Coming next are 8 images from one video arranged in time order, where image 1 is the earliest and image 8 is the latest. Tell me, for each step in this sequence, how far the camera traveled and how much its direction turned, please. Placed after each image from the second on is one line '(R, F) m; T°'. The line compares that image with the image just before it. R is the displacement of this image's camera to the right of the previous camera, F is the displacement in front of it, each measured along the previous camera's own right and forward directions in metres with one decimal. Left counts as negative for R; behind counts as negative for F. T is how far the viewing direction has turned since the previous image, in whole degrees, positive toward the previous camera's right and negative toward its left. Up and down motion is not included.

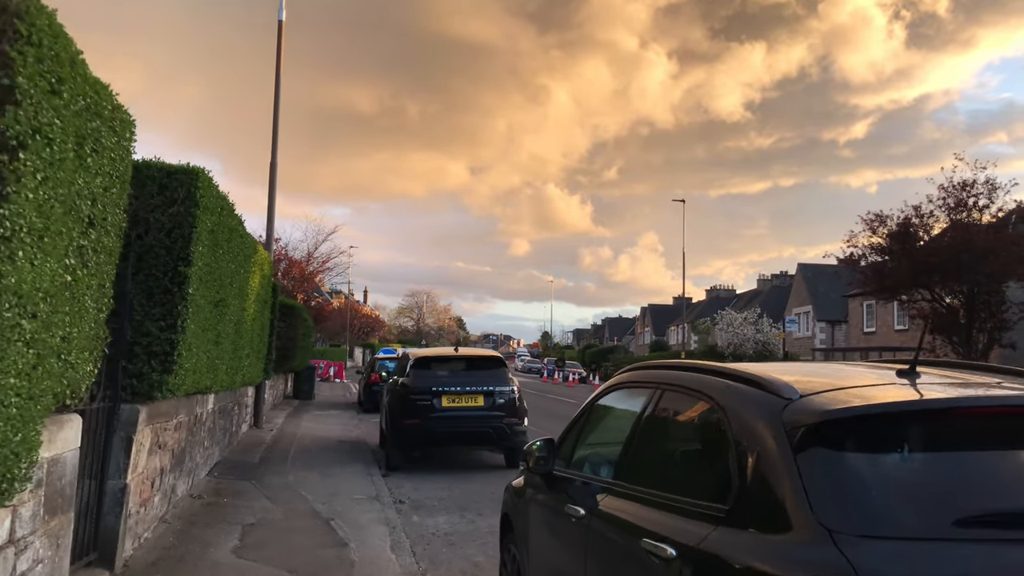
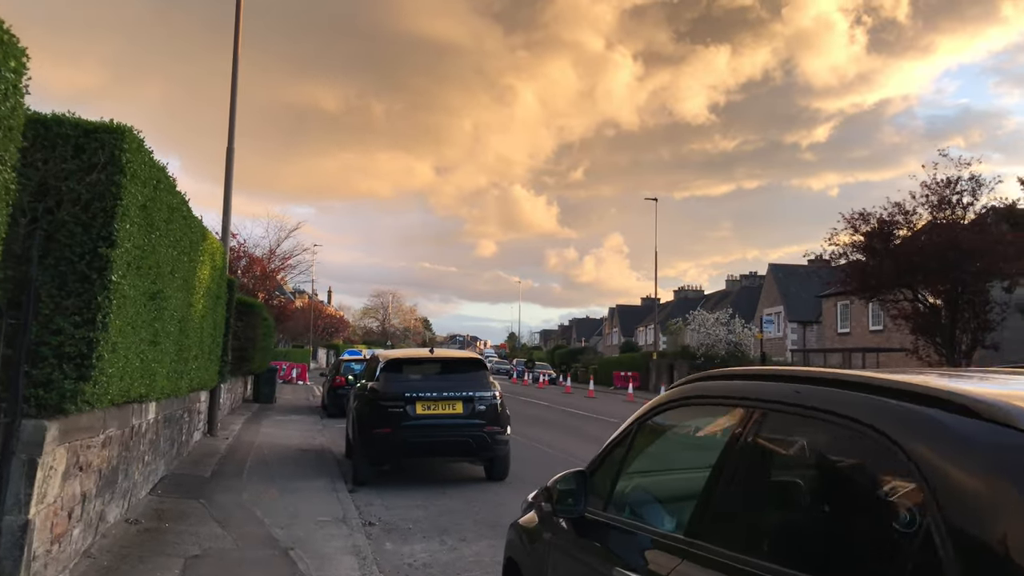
(-0.2, +1.0) m; +2°
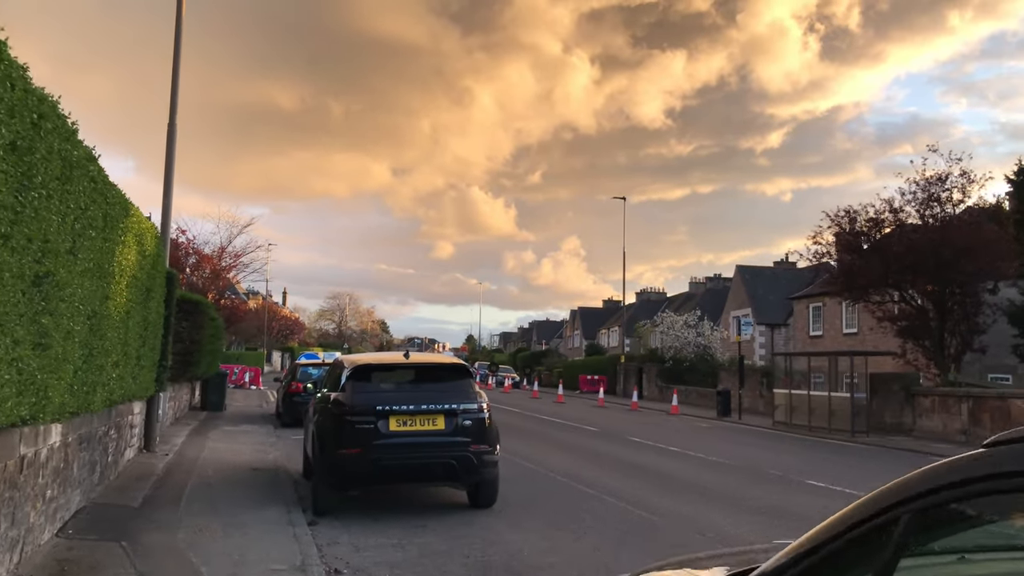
(-0.3, +1.6) m; +3°
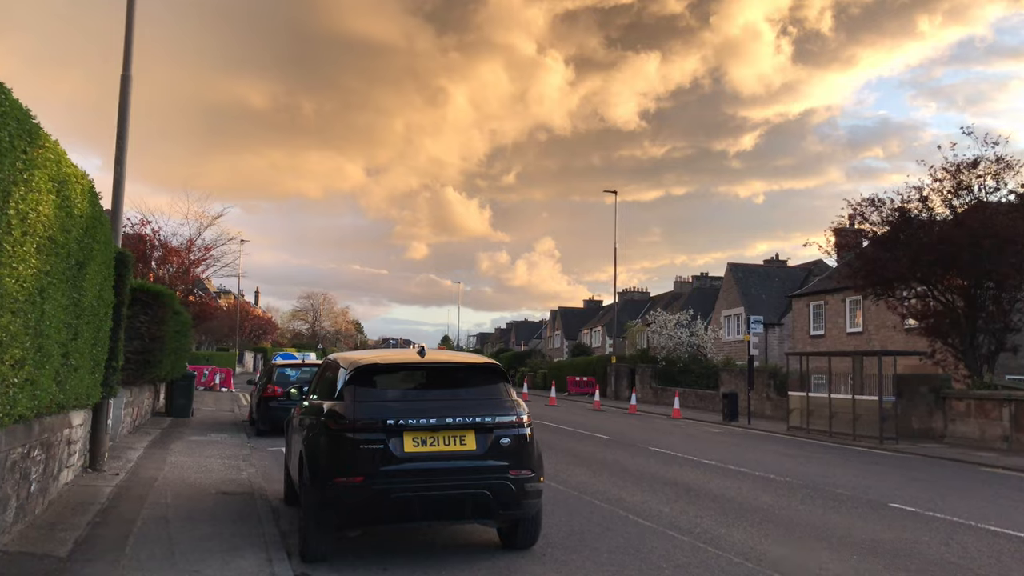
(-0.6, +2.0) m; +2°
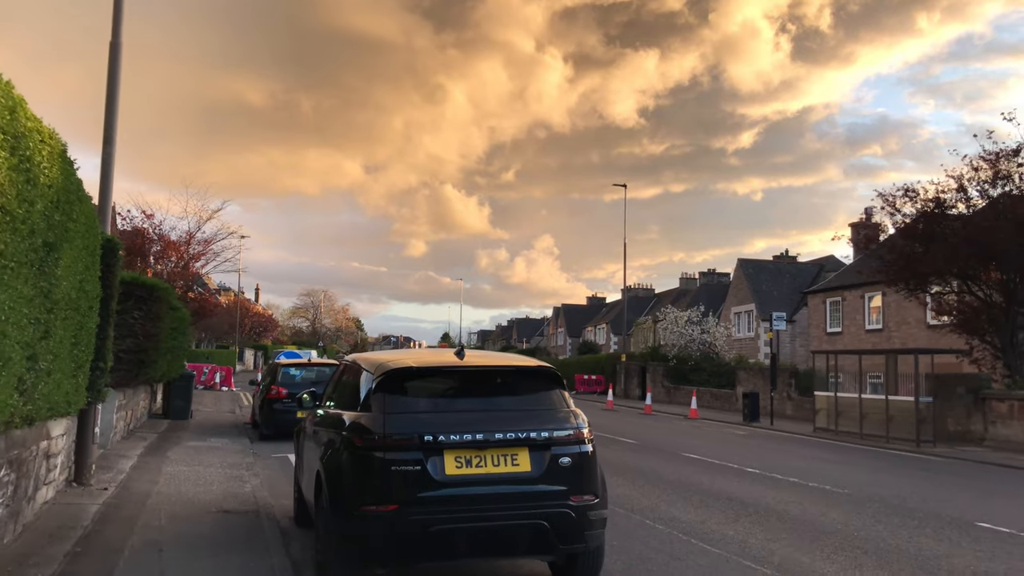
(-0.4, +1.1) m; 0°
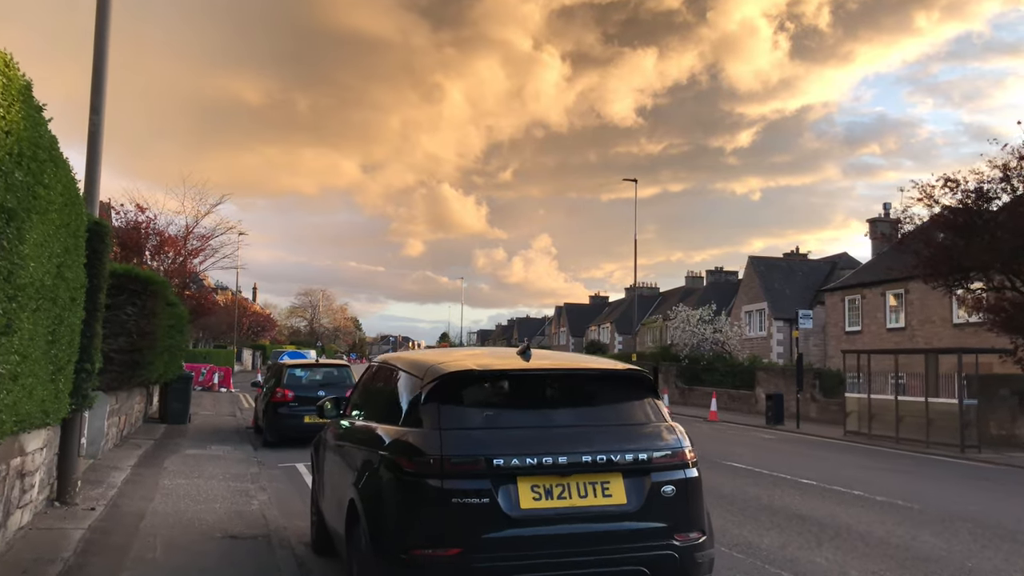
(-0.4, +1.2) m; 0°
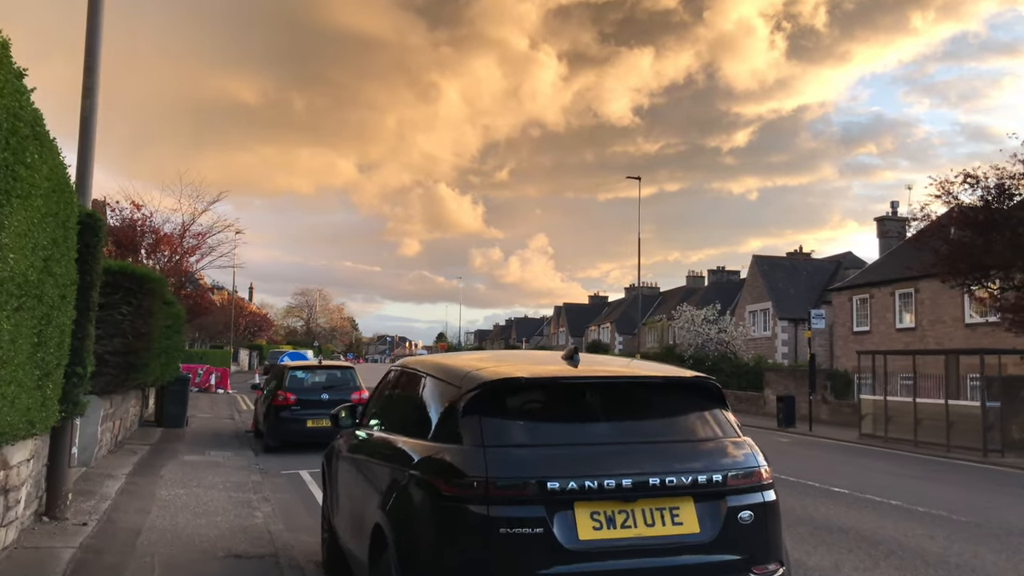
(-0.2, +0.6) m; 0°
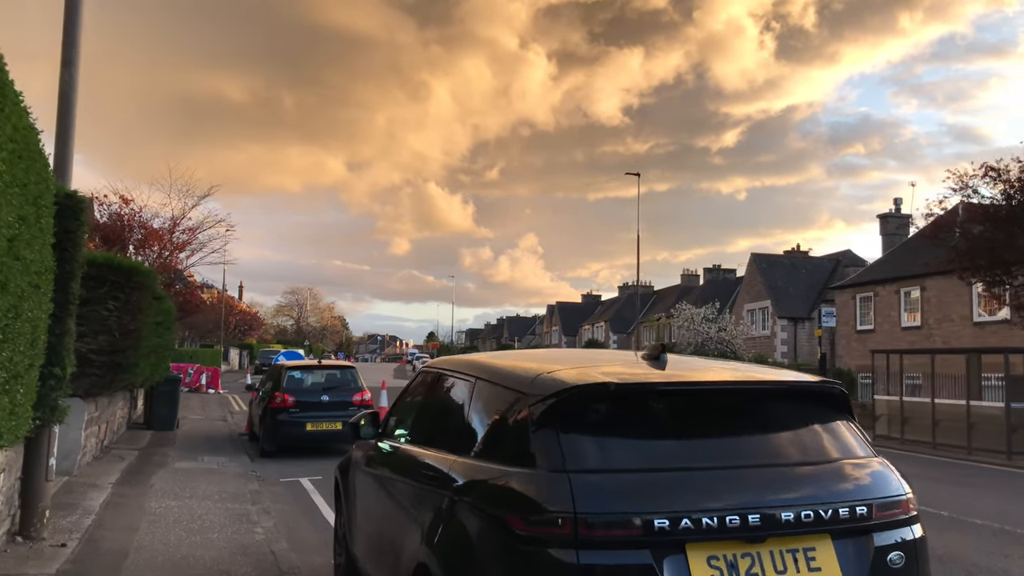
(-0.3, +0.8) m; +1°
